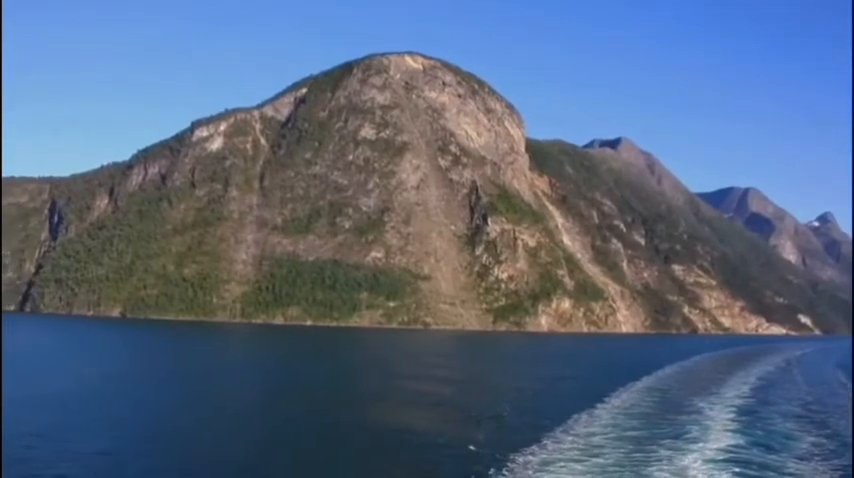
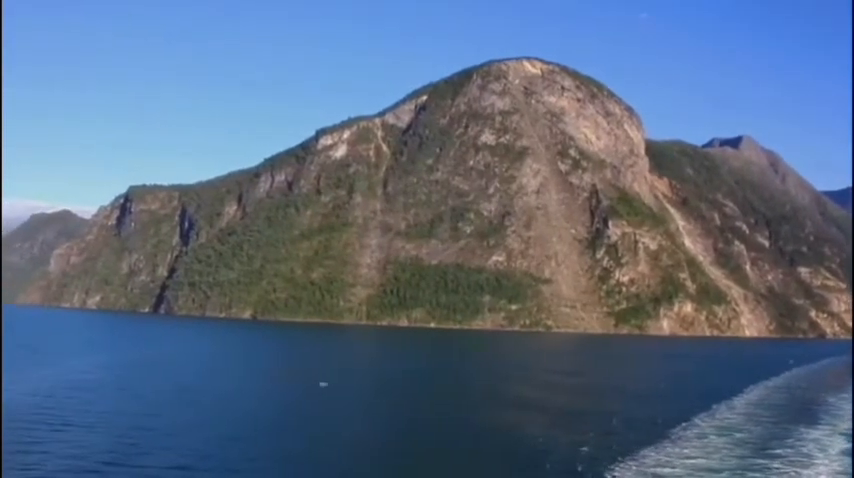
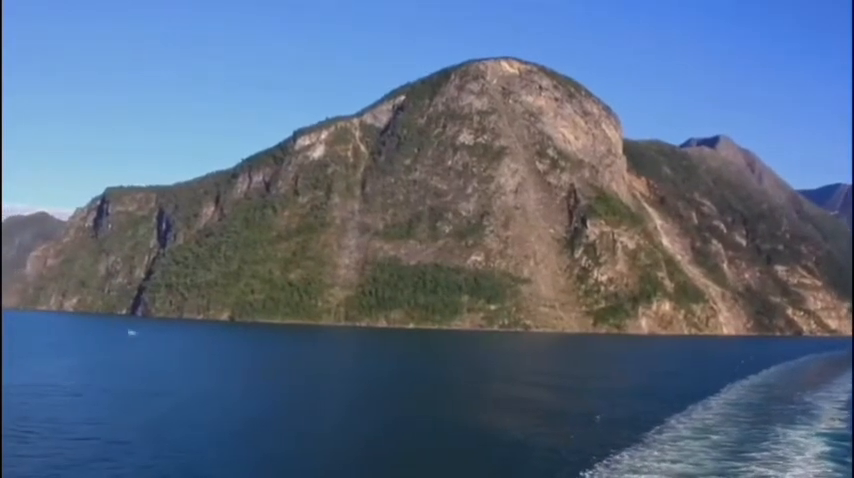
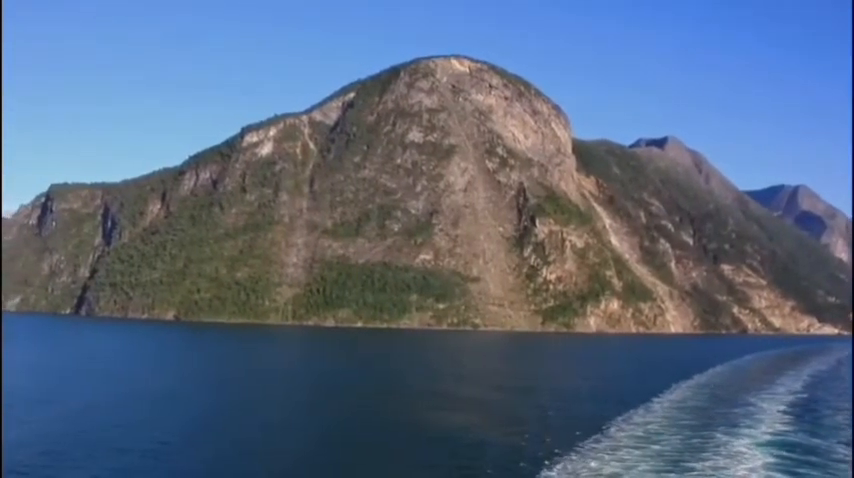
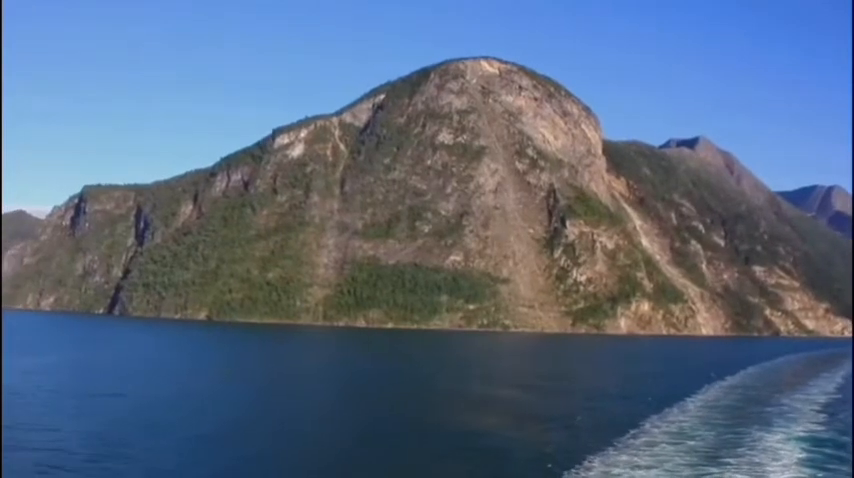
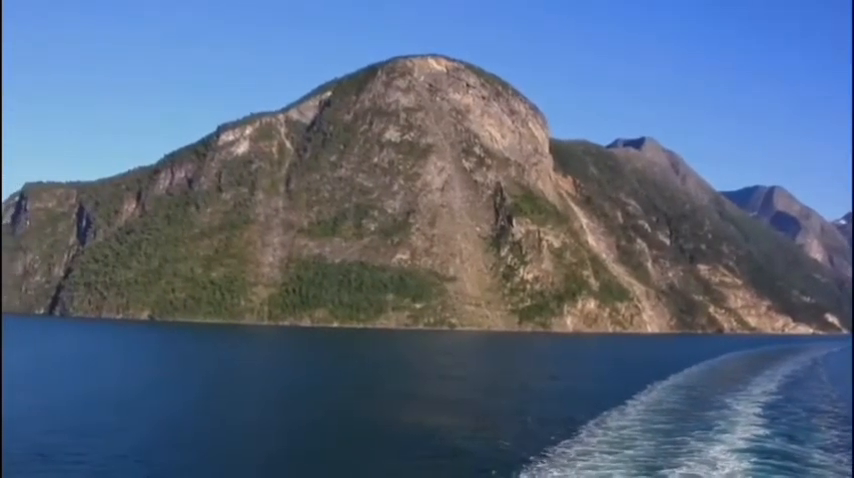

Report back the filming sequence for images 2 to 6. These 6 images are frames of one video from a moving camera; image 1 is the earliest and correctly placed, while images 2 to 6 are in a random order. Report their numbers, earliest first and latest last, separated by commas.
6, 4, 5, 3, 2
